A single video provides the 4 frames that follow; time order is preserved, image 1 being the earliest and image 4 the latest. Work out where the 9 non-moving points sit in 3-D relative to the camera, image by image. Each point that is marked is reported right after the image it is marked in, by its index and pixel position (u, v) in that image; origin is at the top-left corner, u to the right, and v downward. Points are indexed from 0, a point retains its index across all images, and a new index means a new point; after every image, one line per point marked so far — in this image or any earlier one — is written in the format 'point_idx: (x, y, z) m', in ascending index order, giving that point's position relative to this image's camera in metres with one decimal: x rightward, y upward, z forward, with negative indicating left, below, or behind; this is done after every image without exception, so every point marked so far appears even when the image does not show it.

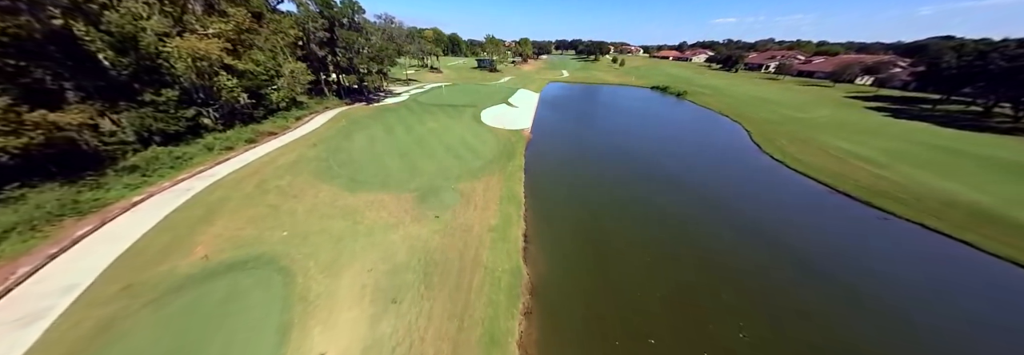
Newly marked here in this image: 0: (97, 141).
0: (-26.2, +2.4, +14.0) m
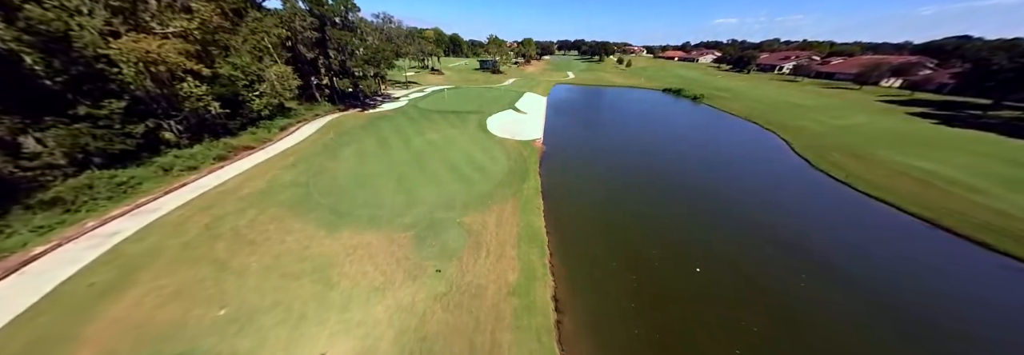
0: (-25.0, +0.5, +10.9) m
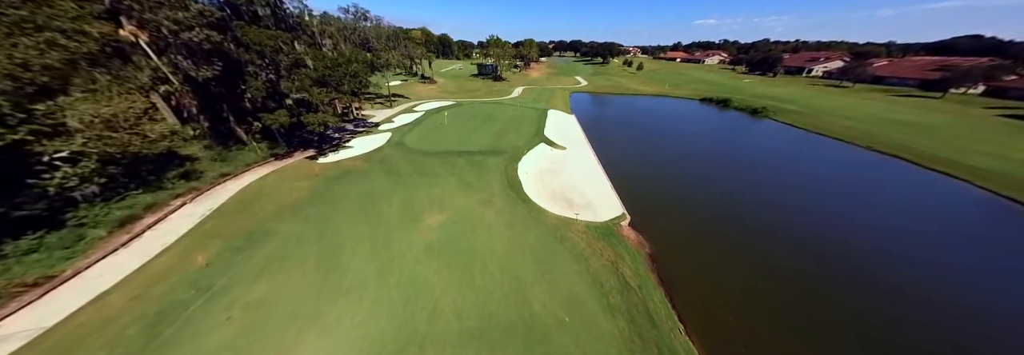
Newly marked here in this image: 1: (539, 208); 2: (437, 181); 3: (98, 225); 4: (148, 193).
0: (-20.0, -7.8, -2.3) m
1: (+2.0, -2.2, +16.3) m
2: (-6.6, -0.2, +19.0) m
3: (-22.9, -2.7, +11.8) m
4: (-24.3, -1.1, +14.6) m
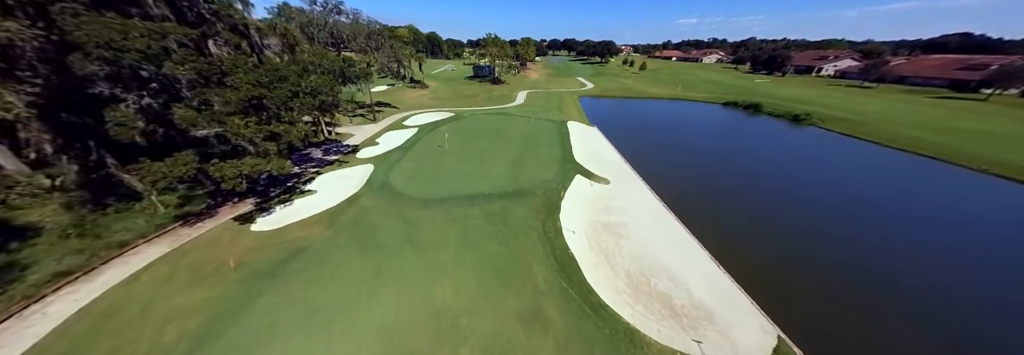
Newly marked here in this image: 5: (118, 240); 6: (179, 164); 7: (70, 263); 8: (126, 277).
0: (-16.4, -12.5, -9.9) m
1: (+4.8, -6.4, +9.3) m
2: (-3.8, -4.5, +11.7) m
3: (-19.8, -7.4, +4.1) m
4: (-21.4, -5.9, +6.8) m
5: (-21.6, -3.1, +12.2) m
6: (-19.6, +0.9, +13.0) m
7: (-21.8, -4.2, +10.8) m
8: (-18.7, -4.9, +10.6) m
